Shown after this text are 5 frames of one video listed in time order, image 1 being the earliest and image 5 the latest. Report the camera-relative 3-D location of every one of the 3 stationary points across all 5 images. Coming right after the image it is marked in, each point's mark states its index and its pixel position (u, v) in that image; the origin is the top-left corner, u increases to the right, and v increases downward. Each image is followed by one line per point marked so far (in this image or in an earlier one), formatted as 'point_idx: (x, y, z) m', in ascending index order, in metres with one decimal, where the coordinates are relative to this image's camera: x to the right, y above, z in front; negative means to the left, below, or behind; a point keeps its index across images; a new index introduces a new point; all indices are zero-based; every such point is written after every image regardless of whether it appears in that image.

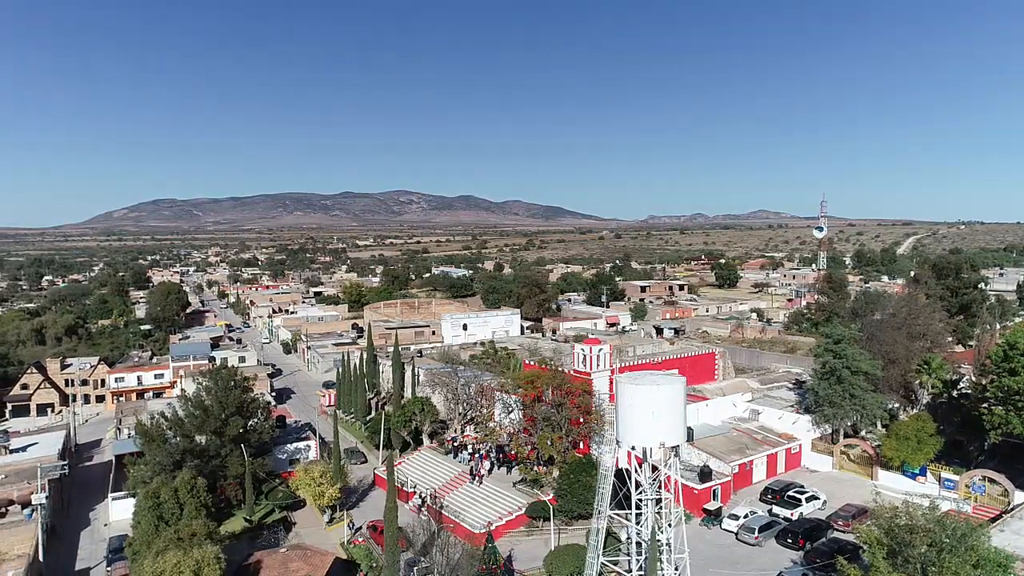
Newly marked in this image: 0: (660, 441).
0: (+3.2, -3.3, +14.1) m
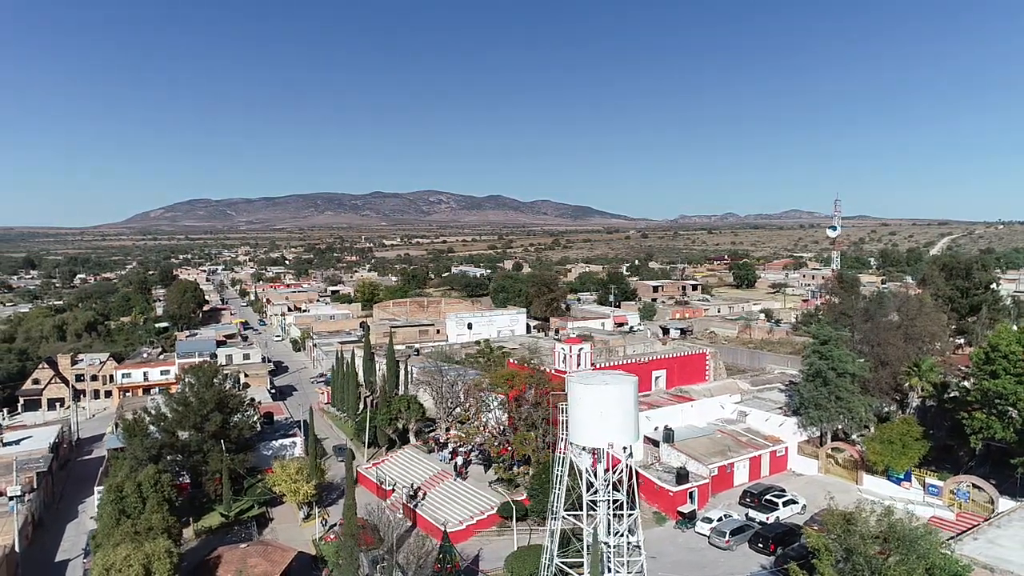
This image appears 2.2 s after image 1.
0: (+2.1, -3.3, +13.8) m
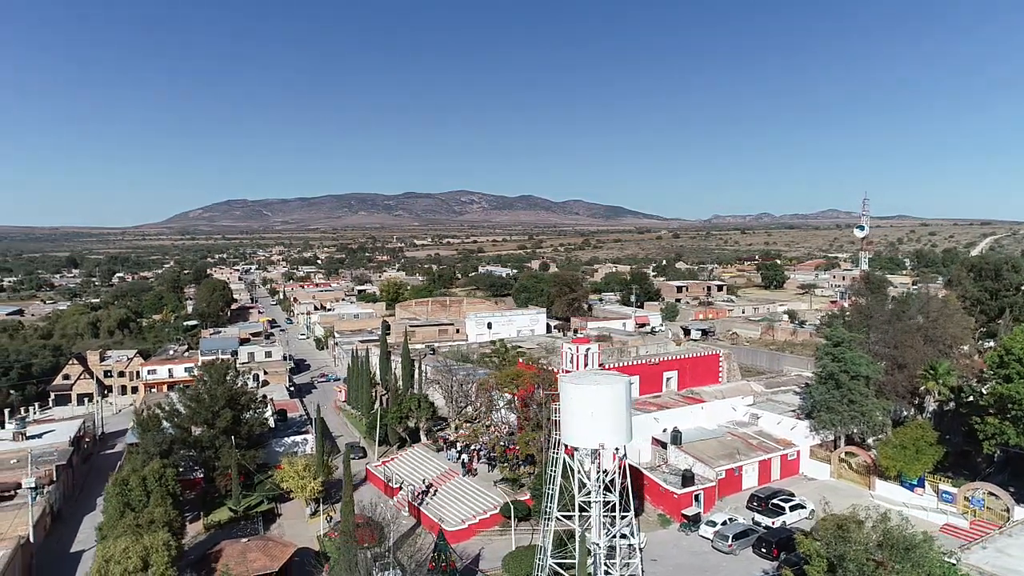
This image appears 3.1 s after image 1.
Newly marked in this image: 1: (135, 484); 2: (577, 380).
0: (+1.9, -3.2, +13.7) m
1: (-9.9, -5.1, +17.3) m
2: (+1.4, -2.0, +14.2) m
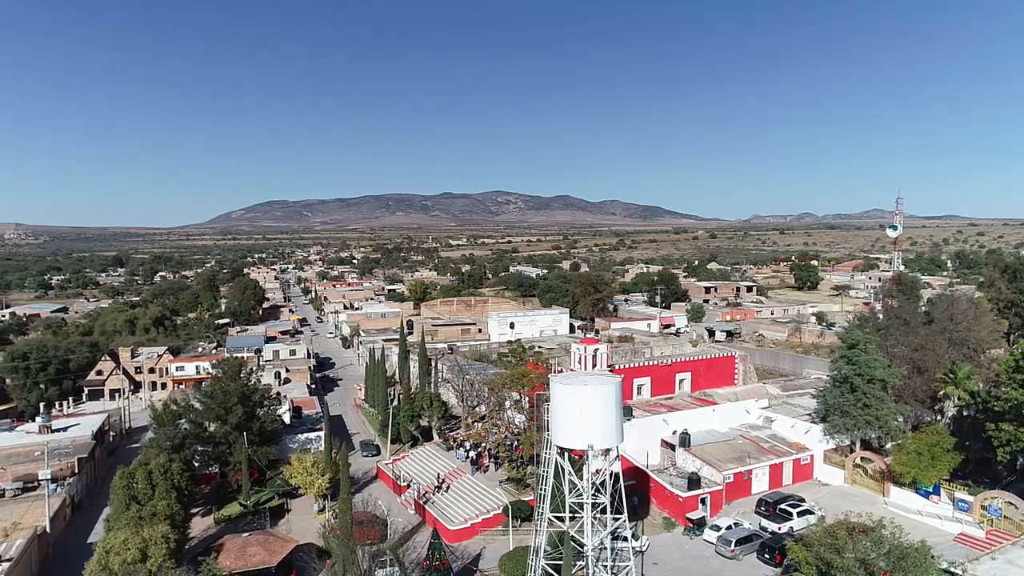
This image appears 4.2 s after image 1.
0: (+1.6, -3.2, +13.6) m
1: (-9.9, -5.1, +17.7) m
2: (+1.2, -2.0, +14.1) m
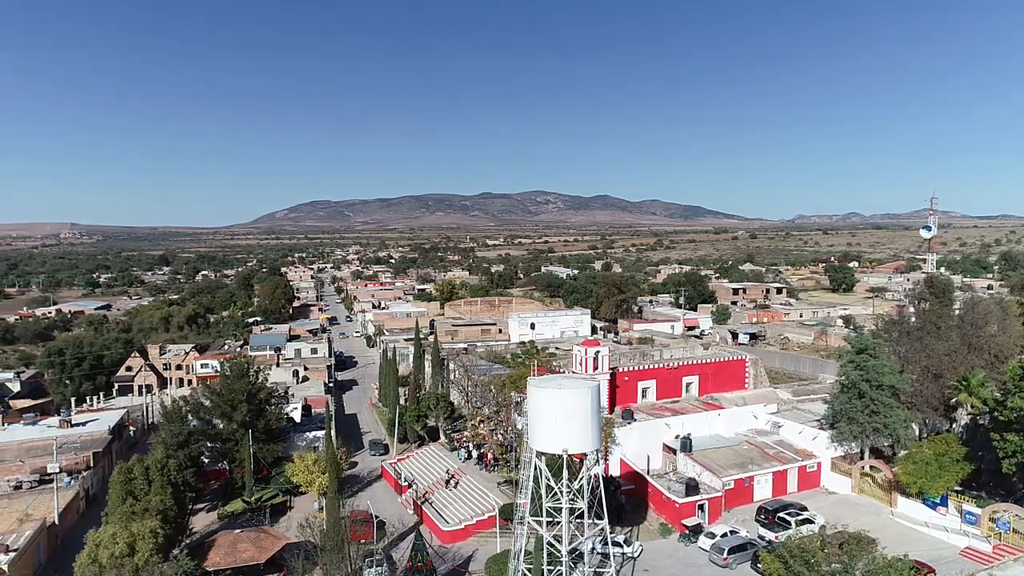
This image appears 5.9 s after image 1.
0: (+1.1, -3.3, +13.4) m
1: (-10.2, -5.1, +18.1) m
2: (+0.7, -2.0, +13.9) m
